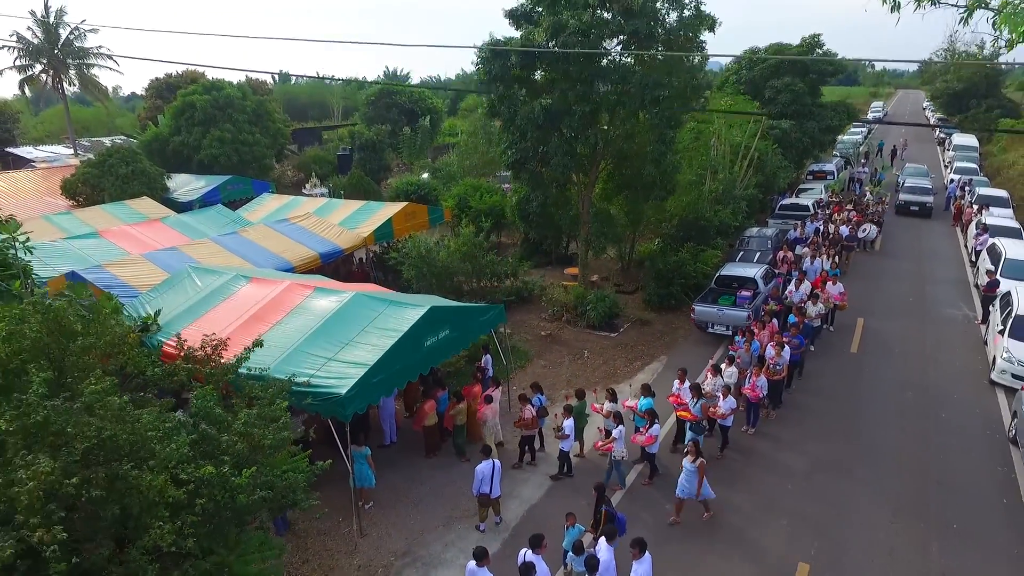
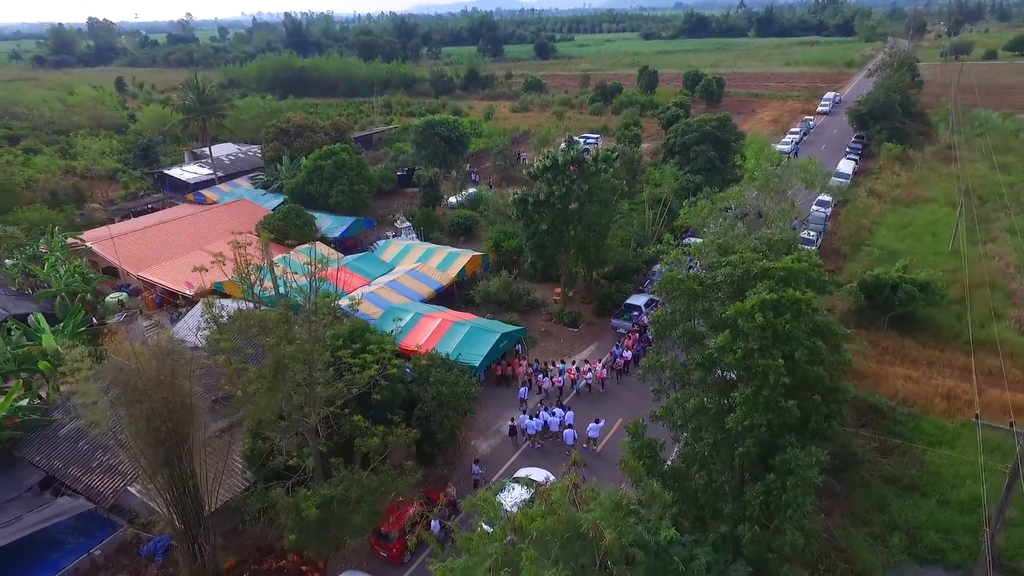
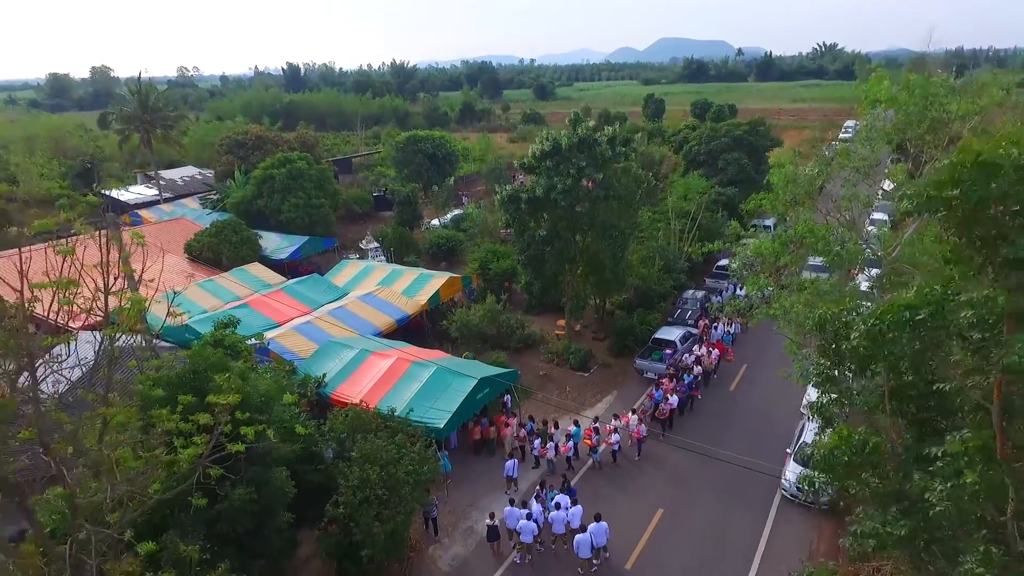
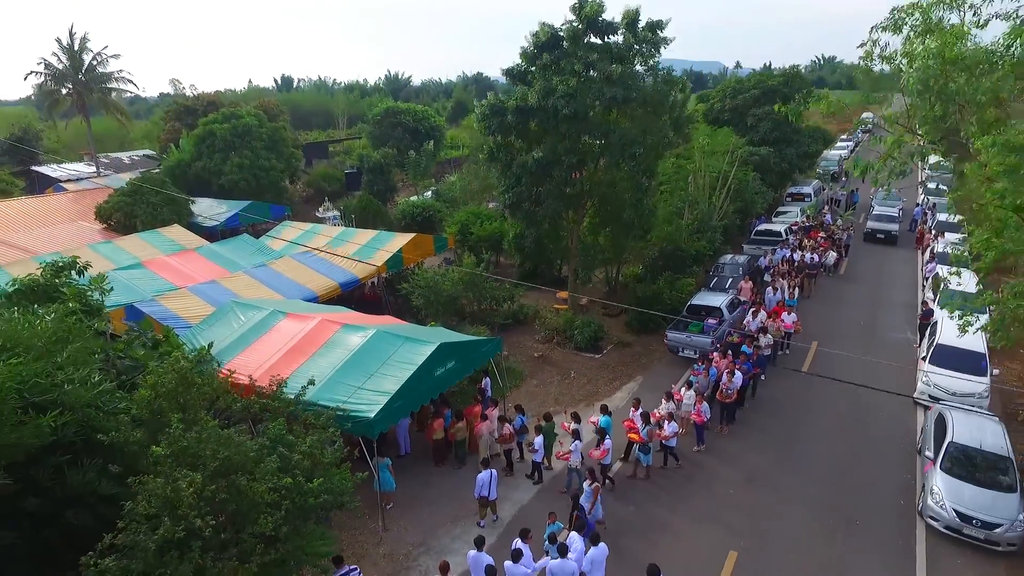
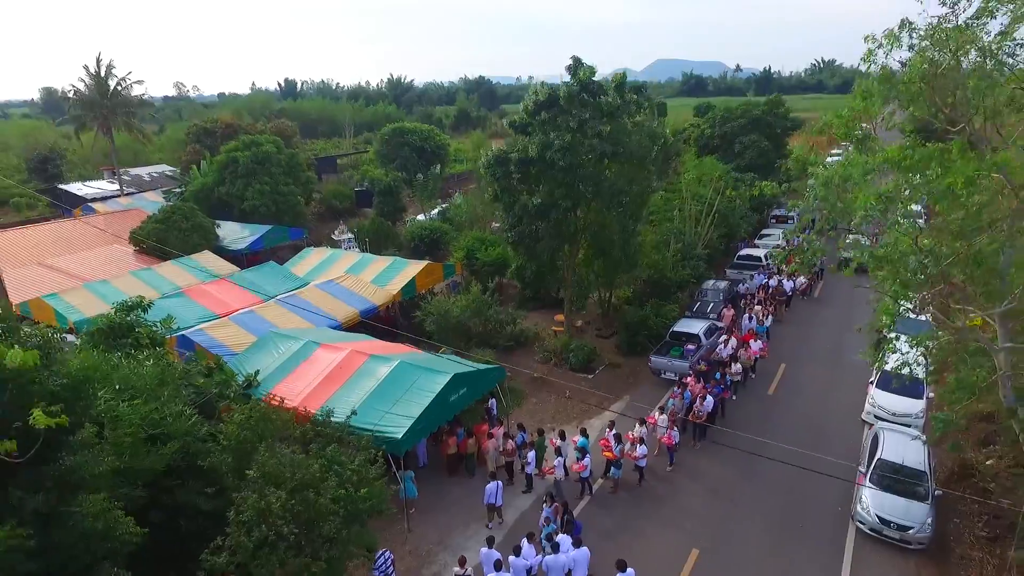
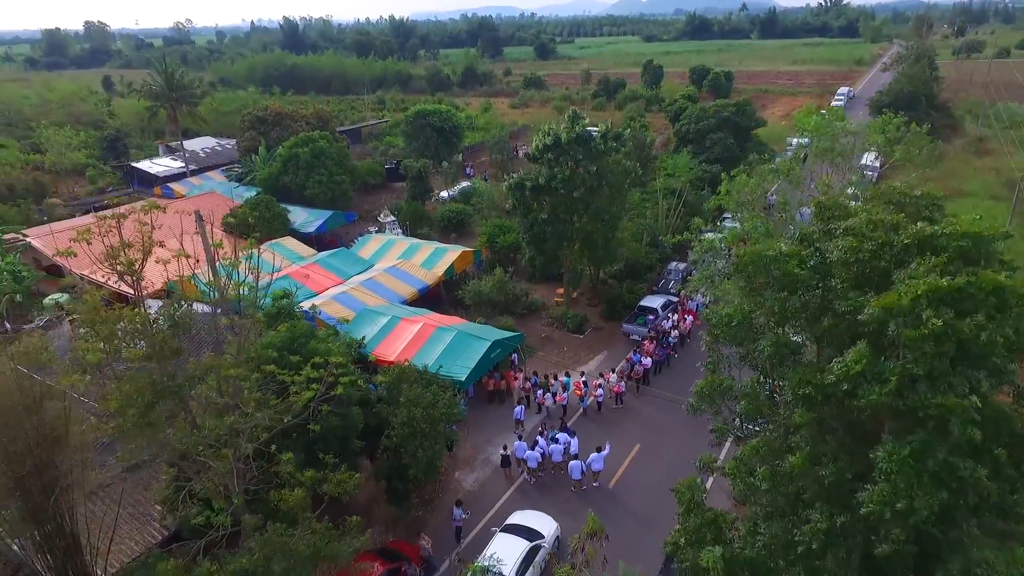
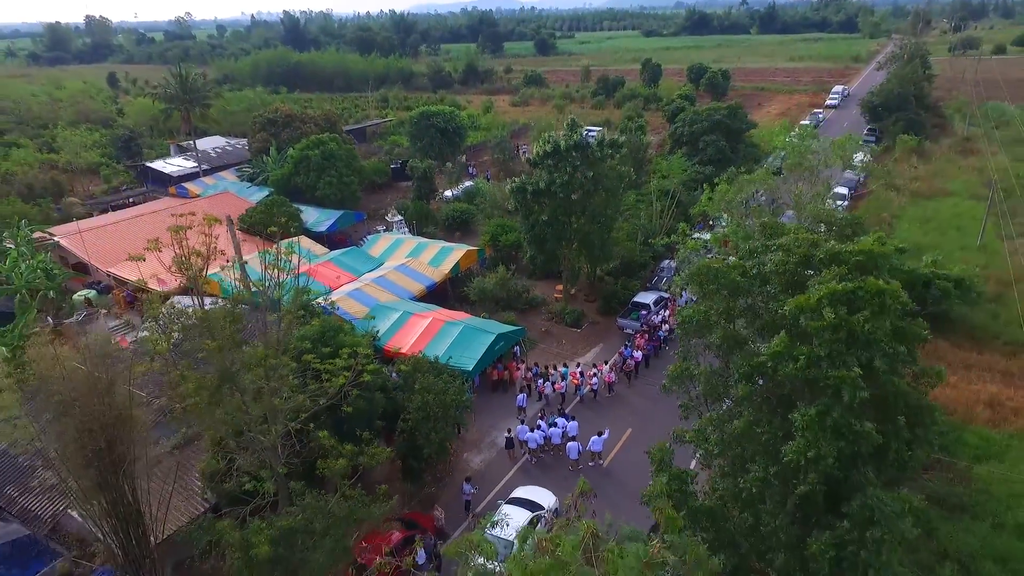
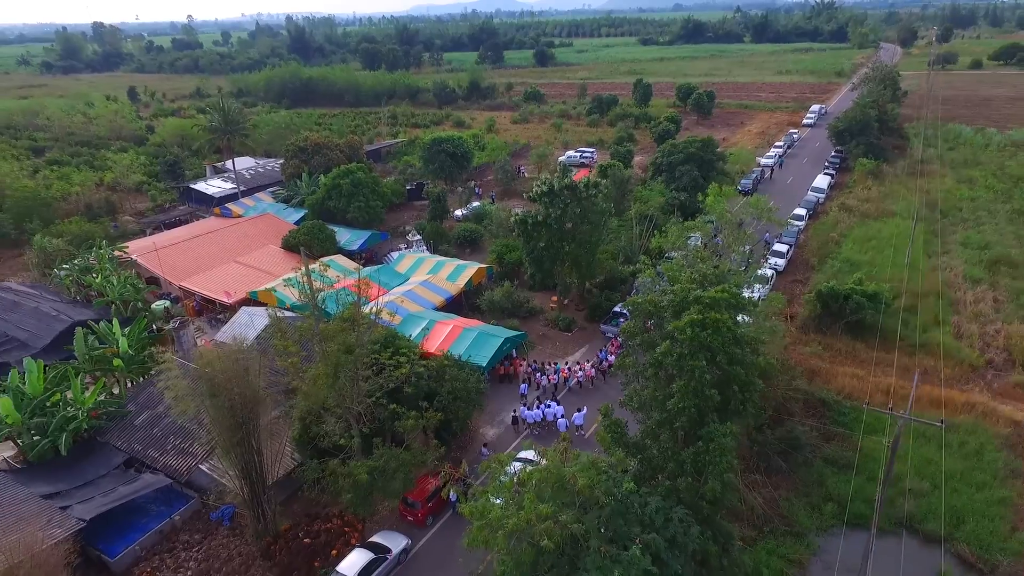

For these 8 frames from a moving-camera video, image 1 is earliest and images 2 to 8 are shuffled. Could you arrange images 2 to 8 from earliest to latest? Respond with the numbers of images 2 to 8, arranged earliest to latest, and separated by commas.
4, 5, 3, 6, 7, 2, 8
